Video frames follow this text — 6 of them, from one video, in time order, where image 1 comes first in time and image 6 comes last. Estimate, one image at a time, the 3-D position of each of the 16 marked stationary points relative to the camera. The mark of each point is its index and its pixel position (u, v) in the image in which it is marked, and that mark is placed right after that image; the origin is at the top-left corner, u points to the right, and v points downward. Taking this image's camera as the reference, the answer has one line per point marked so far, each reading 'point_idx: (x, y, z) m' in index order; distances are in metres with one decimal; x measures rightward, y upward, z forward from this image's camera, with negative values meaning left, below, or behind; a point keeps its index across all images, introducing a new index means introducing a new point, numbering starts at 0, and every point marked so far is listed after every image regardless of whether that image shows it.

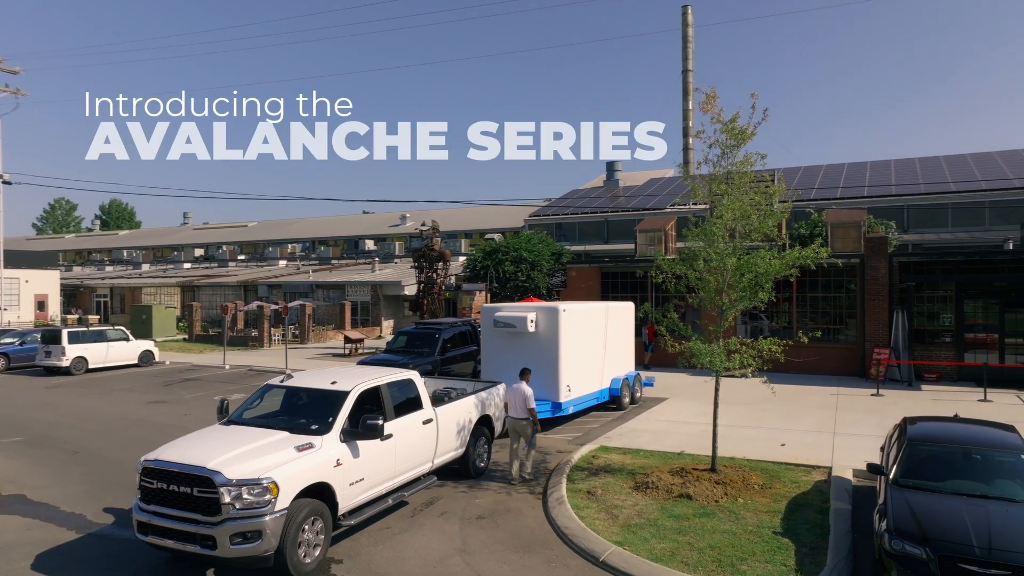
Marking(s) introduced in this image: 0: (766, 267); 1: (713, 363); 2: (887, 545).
0: (+3.3, +0.3, +8.7) m
1: (+2.6, -1.0, +8.5) m
2: (+3.1, -2.1, +5.6) m
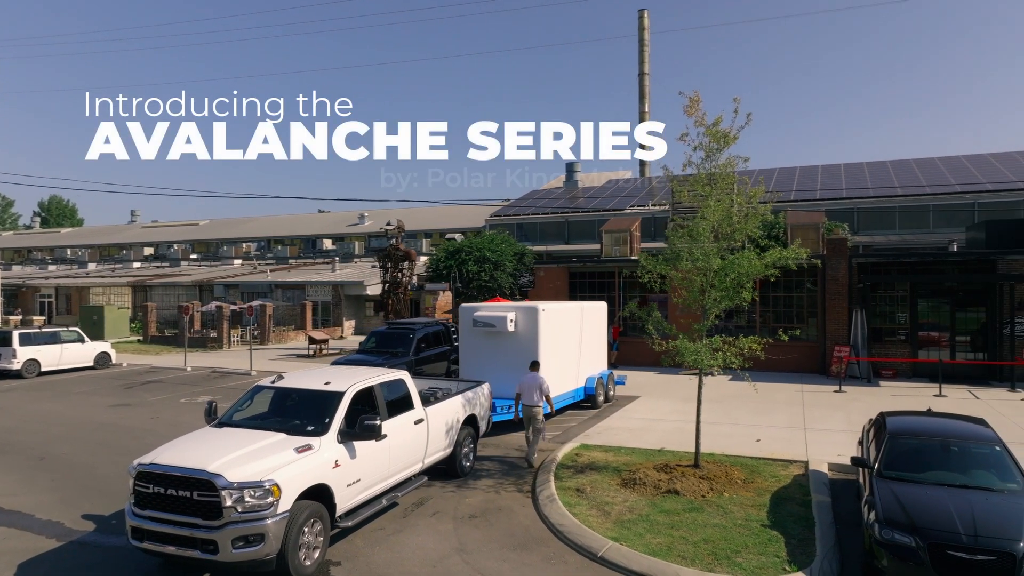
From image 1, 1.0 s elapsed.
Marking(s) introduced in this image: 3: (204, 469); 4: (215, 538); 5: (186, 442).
0: (+3.1, +0.3, +8.9) m
1: (+2.4, -1.0, +8.7) m
2: (+3.2, -2.1, +5.8) m
3: (-2.5, -1.5, +5.5) m
4: (-2.4, -2.0, +5.4) m
5: (-2.9, -1.4, +6.0) m
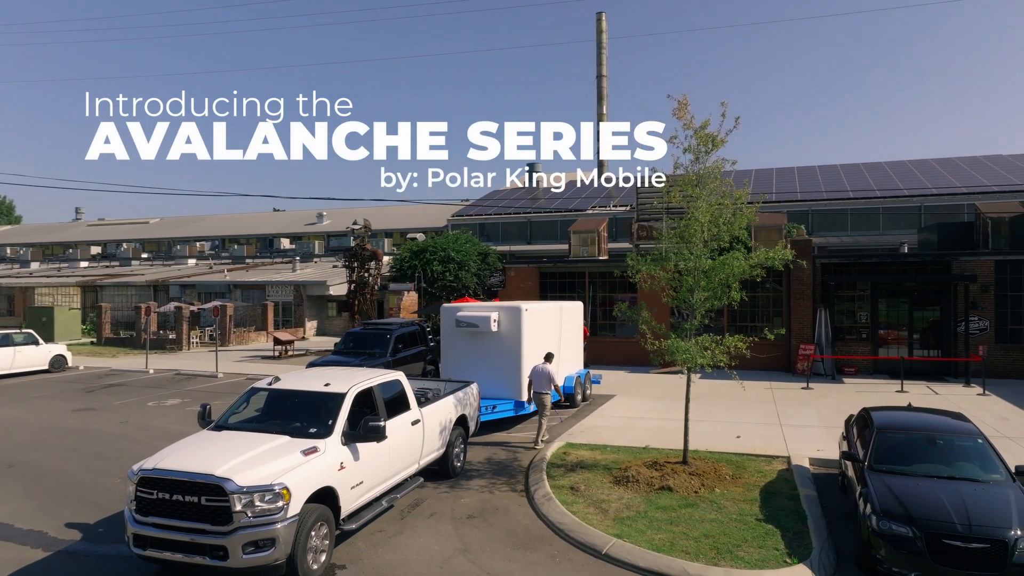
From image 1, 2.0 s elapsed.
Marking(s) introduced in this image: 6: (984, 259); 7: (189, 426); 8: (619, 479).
0: (+3.0, +0.3, +9.1) m
1: (+2.4, -1.0, +8.9) m
2: (+3.2, -2.1, +6.0) m
3: (-2.4, -1.5, +5.4) m
4: (-2.2, -2.0, +5.2) m
5: (-2.8, -1.4, +5.8) m
6: (+13.9, +0.9, +19.8) m
7: (-6.3, -2.7, +13.1) m
8: (+1.4, -2.5, +8.8) m
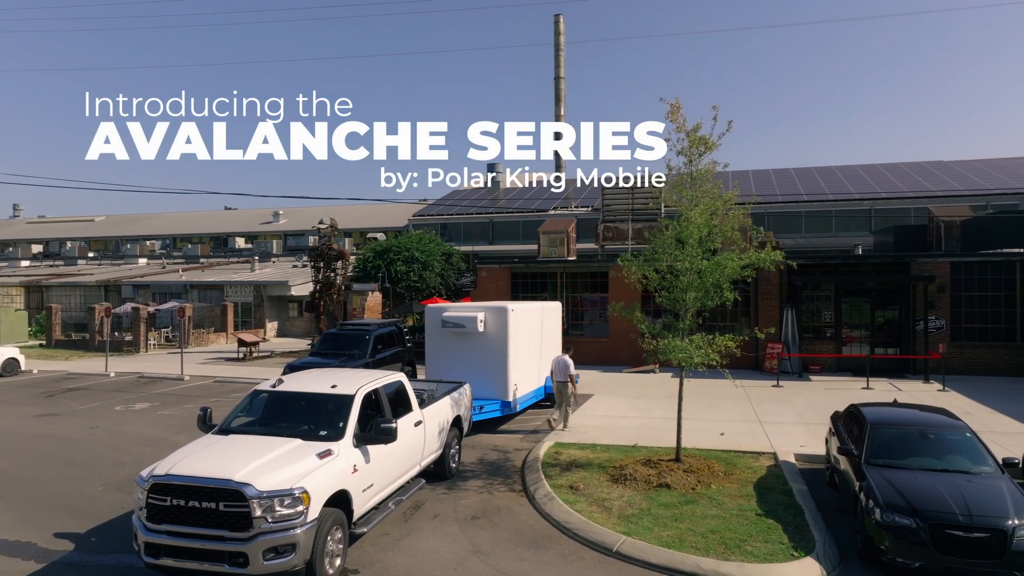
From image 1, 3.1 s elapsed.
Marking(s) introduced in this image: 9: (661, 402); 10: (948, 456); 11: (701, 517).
0: (+3.0, +0.3, +9.3) m
1: (+2.3, -1.0, +9.0) m
2: (+3.4, -2.1, +6.2) m
3: (-2.2, -1.5, +5.2) m
4: (-2.0, -2.0, +5.1) m
5: (-2.6, -1.4, +5.7) m
6: (+13.1, +0.9, +20.6) m
7: (-6.6, -2.7, +12.7) m
8: (+1.4, -2.5, +8.9) m
9: (+3.5, -2.7, +15.8) m
10: (+4.6, -1.8, +7.1) m
11: (+2.1, -2.5, +7.4) m
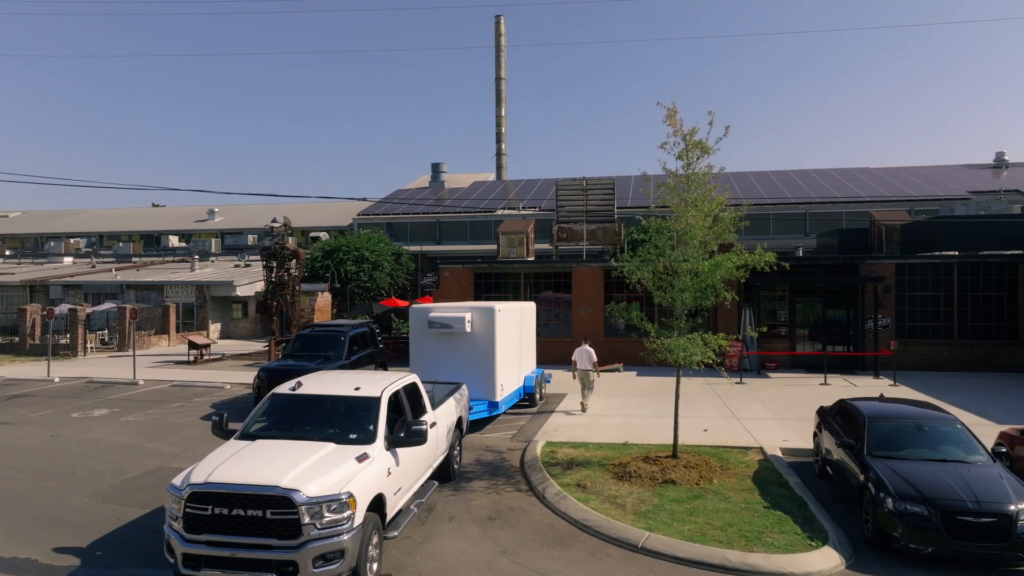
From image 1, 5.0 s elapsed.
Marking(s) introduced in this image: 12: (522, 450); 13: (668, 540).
0: (+3.0, +0.3, +9.6) m
1: (+2.4, -1.0, +9.2) m
2: (+3.7, -2.1, +6.5) m
3: (-1.8, -1.5, +5.0) m
4: (-1.6, -2.0, +4.9) m
5: (-2.3, -1.4, +5.5) m
6: (+12.1, +0.8, +21.8) m
7: (-6.8, -2.7, +12.1) m
8: (+1.5, -2.5, +9.0) m
9: (+3.0, -2.7, +16.1) m
10: (+4.8, -1.8, +7.6) m
11: (+2.3, -2.5, +7.6) m
12: (+0.2, -2.6, +10.7) m
13: (+1.6, -2.6, +6.8) m
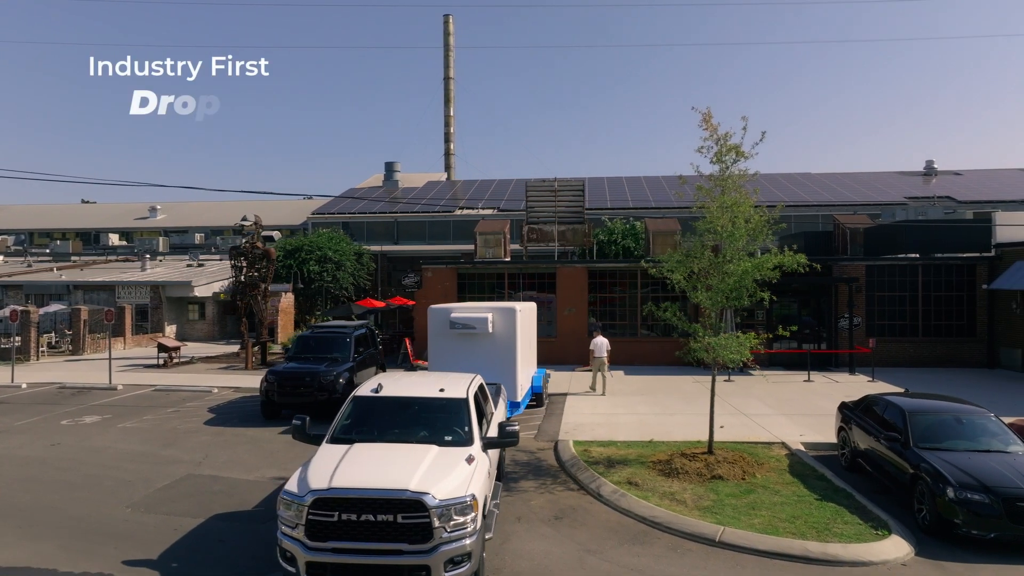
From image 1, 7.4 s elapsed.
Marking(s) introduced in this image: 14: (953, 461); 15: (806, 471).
0: (+3.6, +0.3, +9.9) m
1: (+3.0, -1.0, +9.5) m
2: (+4.5, -2.1, +6.9) m
3: (-0.8, -1.5, +5.0) m
4: (-0.6, -2.0, +4.9) m
5: (-1.3, -1.4, +5.4) m
6: (+11.7, +0.8, +22.7) m
7: (-6.4, -2.7, +11.6) m
8: (+2.1, -2.5, +9.2) m
9: (+3.1, -2.7, +16.4) m
10: (+5.6, -1.8, +8.0) m
11: (+3.0, -2.5, +7.9) m
12: (+0.7, -2.6, +10.8) m
13: (+2.4, -2.6, +7.0) m
14: (+4.9, -1.9, +7.4) m
15: (+4.2, -2.6, +9.5) m
